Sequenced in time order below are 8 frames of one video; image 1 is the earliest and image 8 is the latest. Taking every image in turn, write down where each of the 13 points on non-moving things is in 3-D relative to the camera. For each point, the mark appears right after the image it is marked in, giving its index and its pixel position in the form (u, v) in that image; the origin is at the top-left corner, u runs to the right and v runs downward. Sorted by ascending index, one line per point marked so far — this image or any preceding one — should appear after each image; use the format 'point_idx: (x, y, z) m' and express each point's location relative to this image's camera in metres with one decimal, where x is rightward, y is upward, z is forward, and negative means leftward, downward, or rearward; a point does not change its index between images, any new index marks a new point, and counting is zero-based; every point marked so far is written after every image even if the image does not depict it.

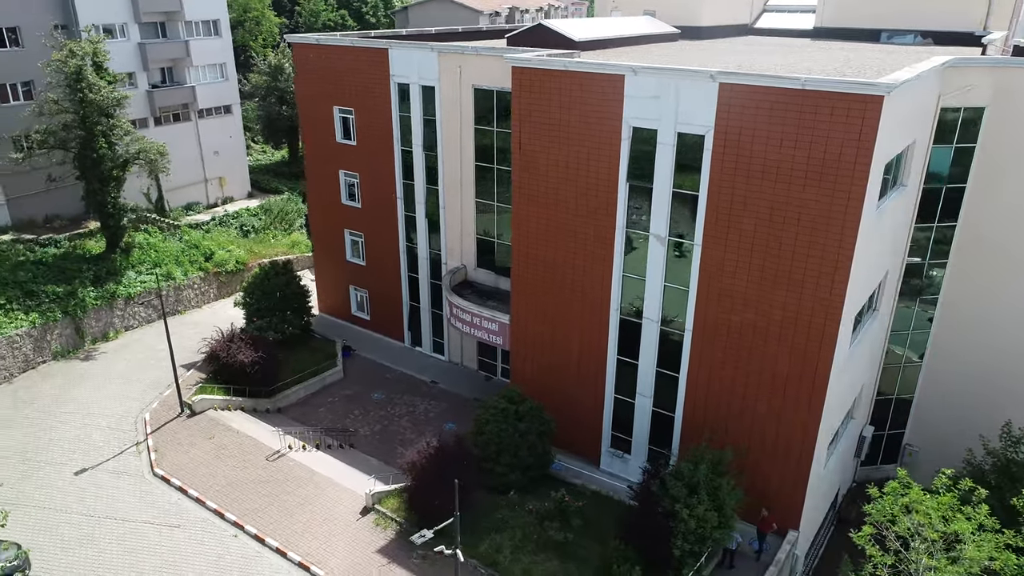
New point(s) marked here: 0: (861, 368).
0: (+9.1, -2.1, +19.0) m
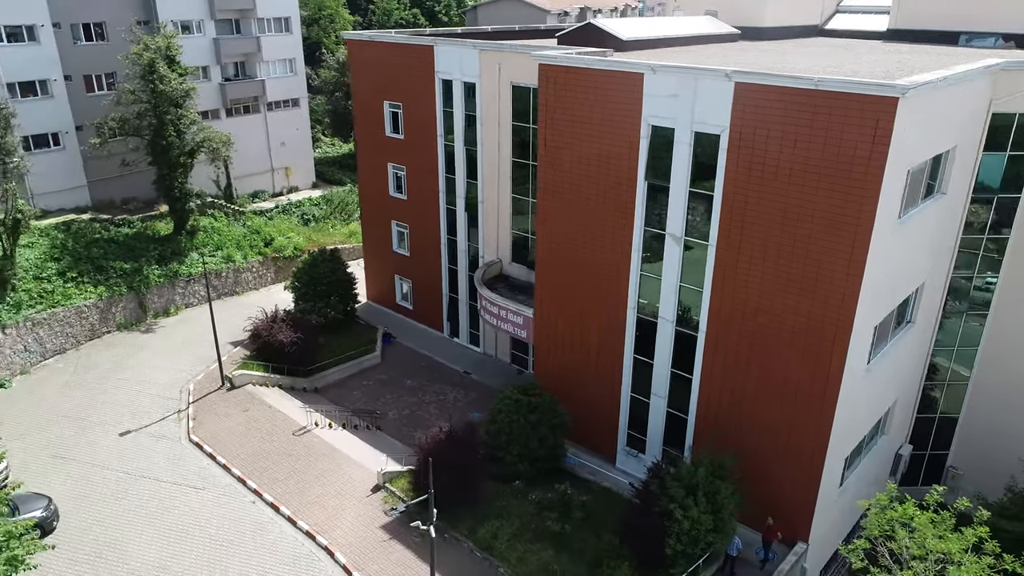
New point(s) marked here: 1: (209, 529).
0: (+9.5, -2.3, +18.3) m
1: (-6.7, -5.3, +16.2) m
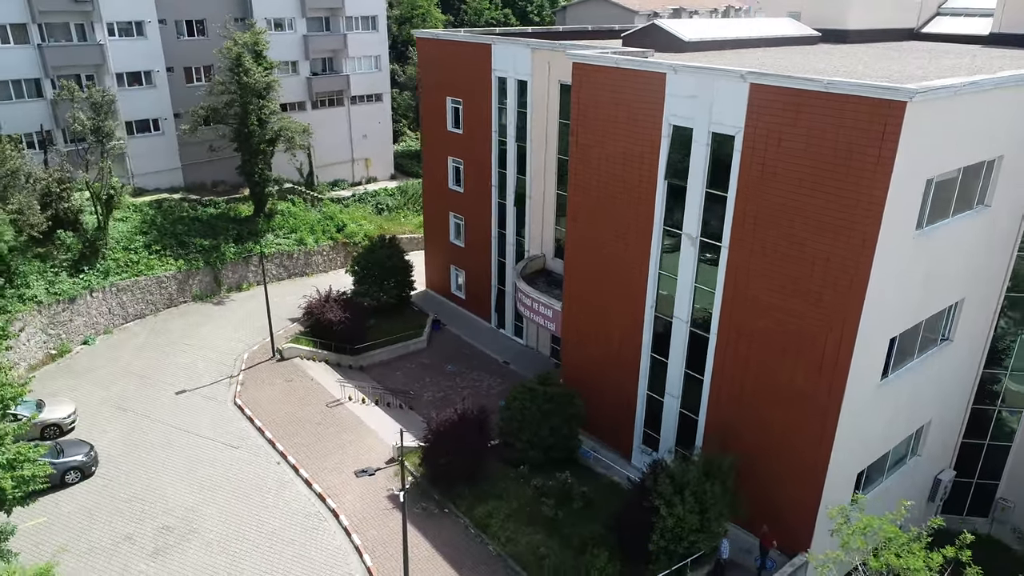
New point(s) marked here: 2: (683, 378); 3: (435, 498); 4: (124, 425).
0: (+9.8, -2.7, +17.5) m
1: (-6.7, -4.7, +17.7) m
2: (+4.3, -2.3, +18.0) m
3: (-1.9, -5.0, +17.4) m
4: (-10.6, -3.7, +19.9) m
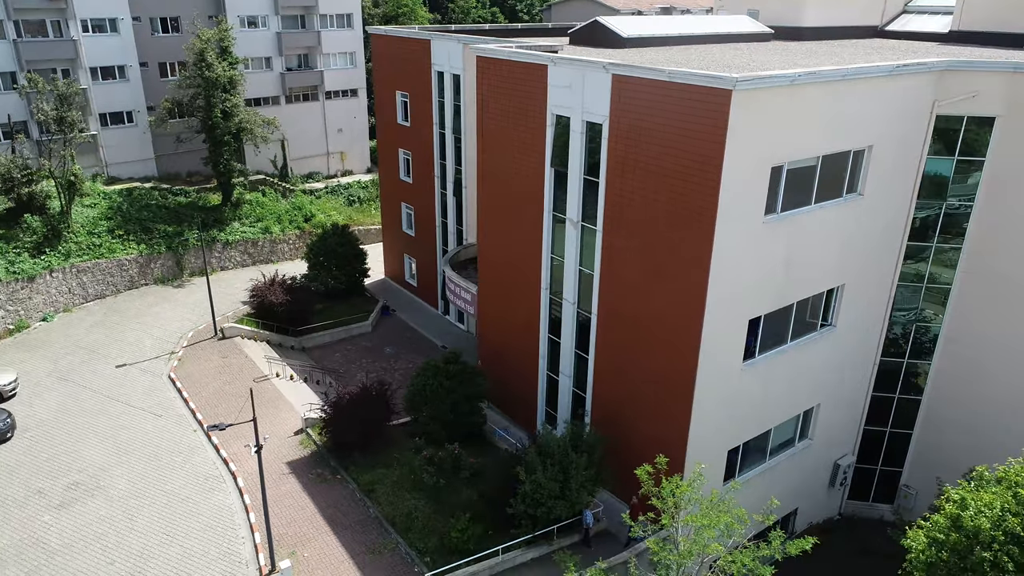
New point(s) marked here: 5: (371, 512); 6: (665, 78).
0: (+7.1, -2.3, +18.1) m
1: (-9.4, -4.1, +18.9) m
2: (+1.6, -1.8, +18.8) m
3: (-4.6, -4.5, +18.5) m
4: (-13.2, -3.1, +21.3) m
5: (-3.3, -5.2, +16.8) m
6: (+3.0, +4.1, +14.2) m
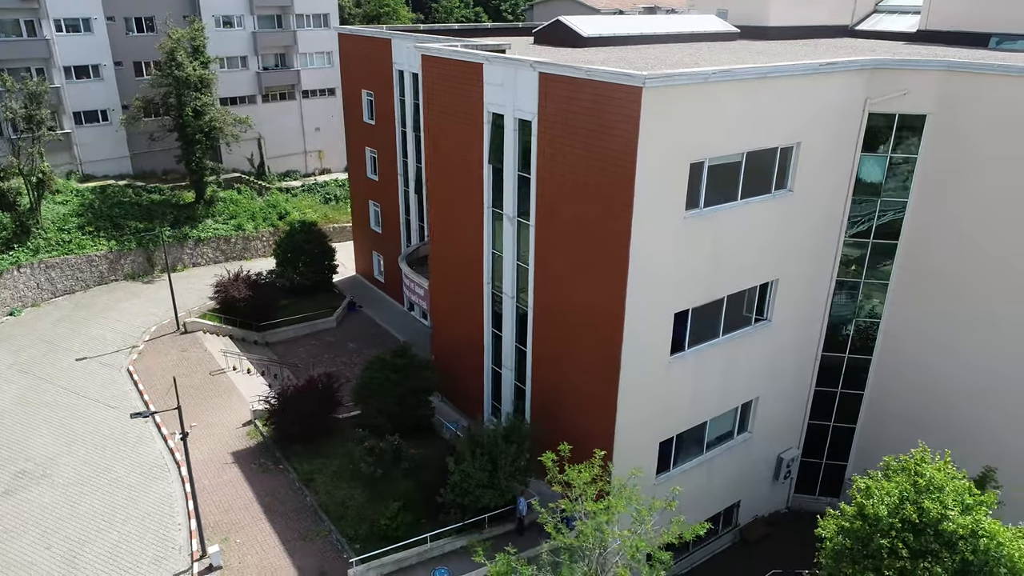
0: (+5.5, -2.2, +18.4) m
1: (-10.9, -3.9, +19.4) m
2: (+0.1, -1.7, +19.2) m
3: (-6.1, -4.3, +18.9) m
4: (-14.7, -2.9, +21.7) m
5: (-4.8, -5.0, +17.2) m
6: (+1.4, +4.2, +14.6) m
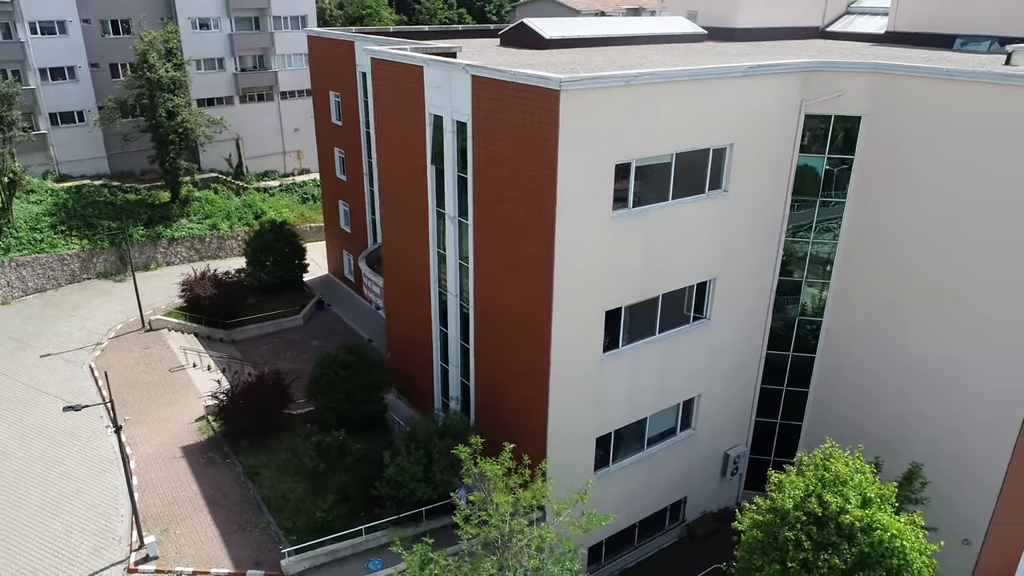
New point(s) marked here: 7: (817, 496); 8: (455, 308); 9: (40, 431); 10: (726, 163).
0: (+4.1, -2.2, +18.7) m
1: (-12.4, -3.9, +19.8) m
2: (-1.4, -1.7, +19.5) m
3: (-7.6, -4.3, +19.3) m
4: (-16.1, -2.9, +22.2) m
5: (-6.3, -5.0, +17.6) m
6: (-0.1, +4.3, +14.9) m
7: (+5.4, -3.7, +13.0) m
8: (-1.5, -0.5, +19.3) m
9: (-12.8, -3.9, +19.8) m
10: (+5.2, +3.0, +17.6) m
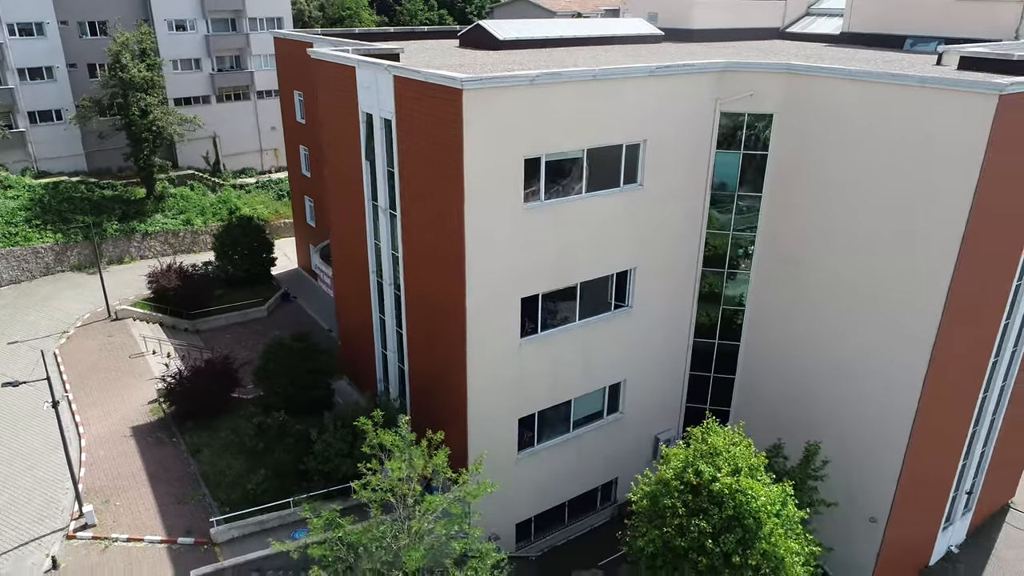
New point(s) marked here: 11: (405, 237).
0: (+2.2, -1.9, +19.7) m
1: (-14.3, -3.6, +20.9) m
2: (-3.3, -1.4, +20.6) m
3: (-9.5, -3.9, +20.4) m
4: (-18.0, -2.5, +23.4) m
5: (-8.2, -4.7, +18.7) m
6: (-2.0, +4.6, +15.9) m
7: (+3.5, -3.4, +14.0) m
8: (-3.4, -0.2, +20.3) m
9: (-14.7, -3.6, +20.9) m
10: (+3.3, +3.3, +18.6) m
11: (-2.7, +1.3, +18.6) m
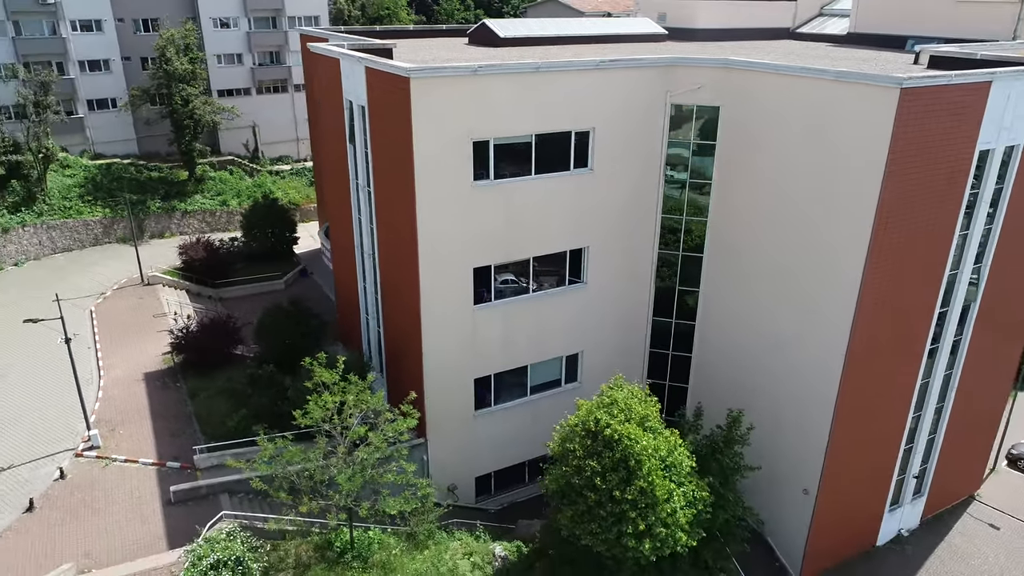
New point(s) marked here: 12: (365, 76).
0: (+1.0, -1.2, +21.6) m
1: (-15.3, -2.3, +24.2) m
2: (-4.3, -0.4, +22.9) m
3: (-10.6, -2.8, +23.2) m
4: (-18.8, -1.1, +26.9) m
5: (-9.5, -3.6, +21.4) m
6: (-3.2, +5.4, +18.2) m
7: (+1.8, -2.7, +15.7) m
8: (-4.4, +0.7, +22.6) m
9: (-15.7, -2.2, +24.2) m
10: (+2.2, +3.9, +20.3) m
11: (-3.8, +2.2, +20.9) m
12: (-3.9, +5.7, +19.6) m
